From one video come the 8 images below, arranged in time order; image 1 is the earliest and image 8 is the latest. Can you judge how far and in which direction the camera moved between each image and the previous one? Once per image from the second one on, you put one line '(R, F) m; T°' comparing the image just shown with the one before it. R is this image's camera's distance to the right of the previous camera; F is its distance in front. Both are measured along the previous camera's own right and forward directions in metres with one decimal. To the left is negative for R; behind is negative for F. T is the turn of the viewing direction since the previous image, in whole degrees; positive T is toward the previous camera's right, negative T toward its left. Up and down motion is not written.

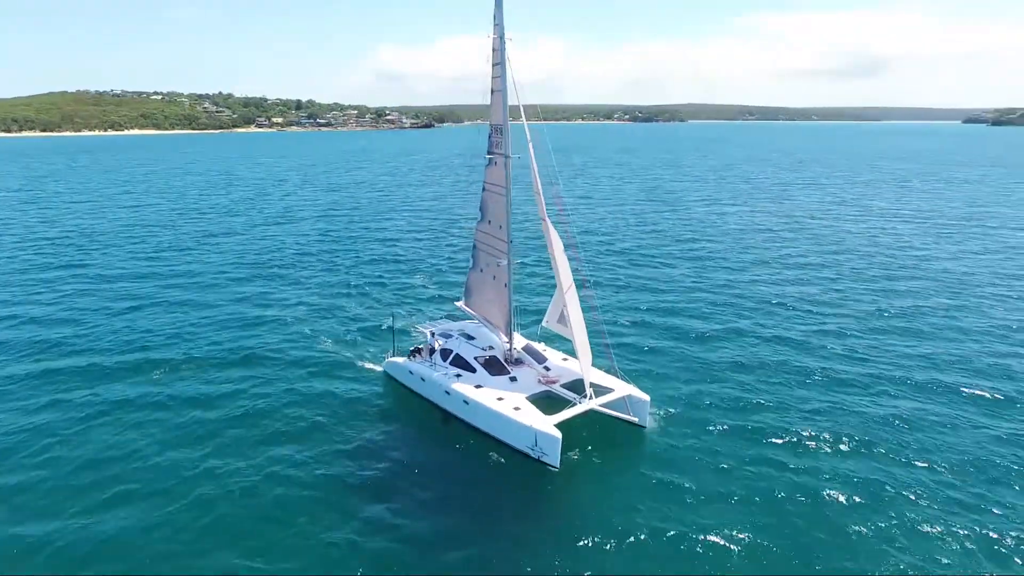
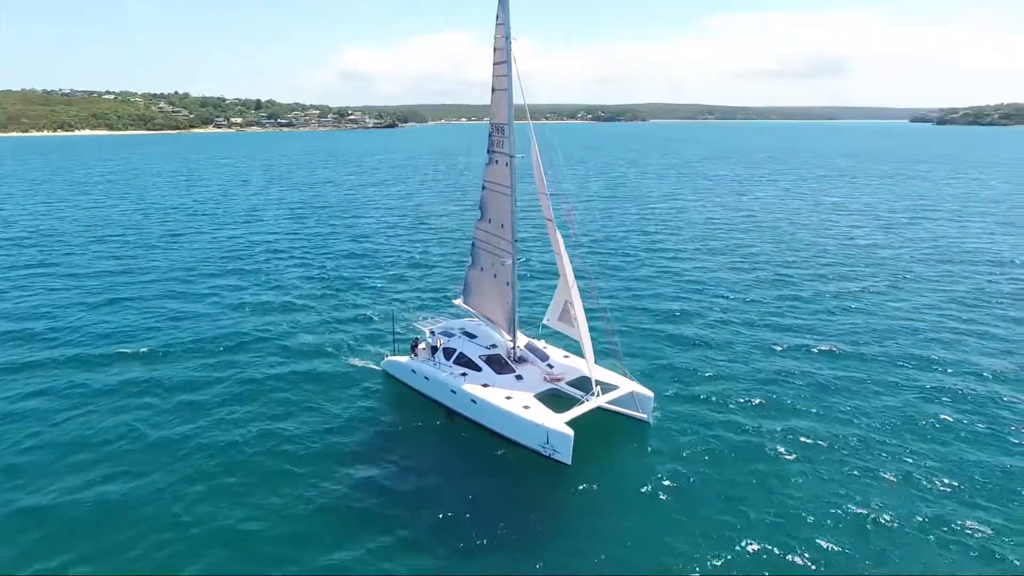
(-0.4, -0.1) m; +3°
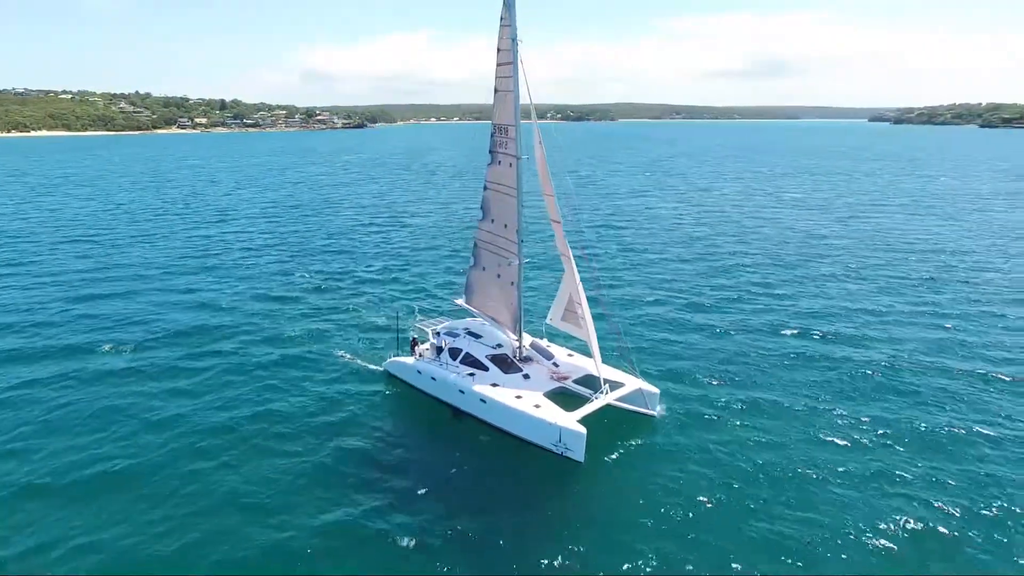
(-0.4, -0.1) m; +3°
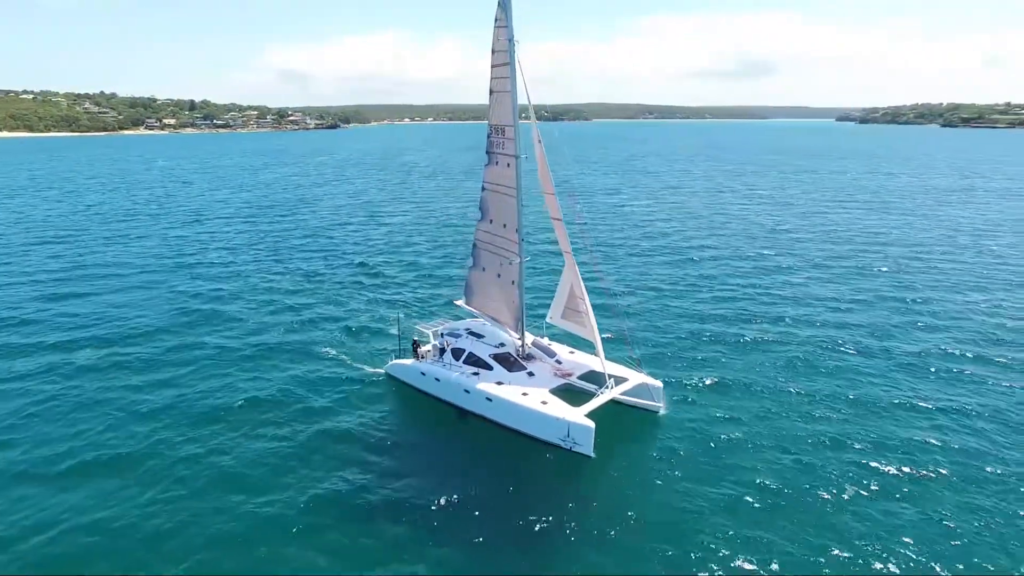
(-0.3, -0.1) m; +2°
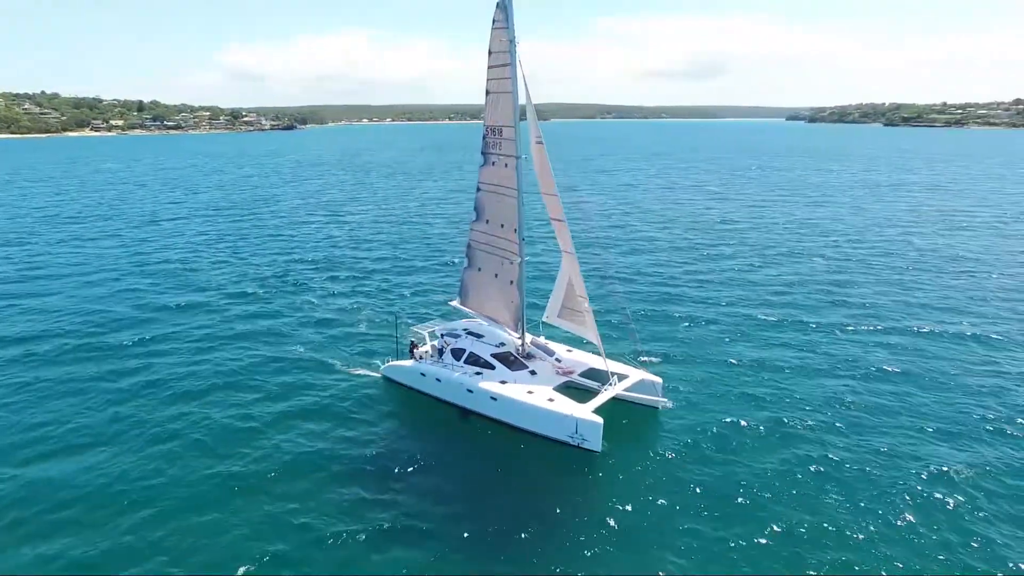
(-0.4, 0.0) m; +3°
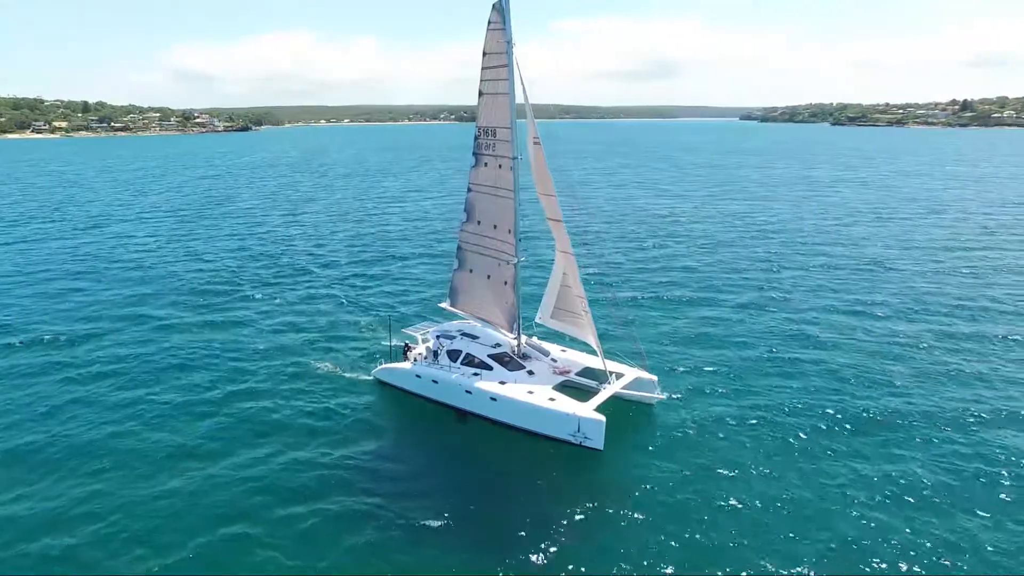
(-0.4, 0.0) m; +3°
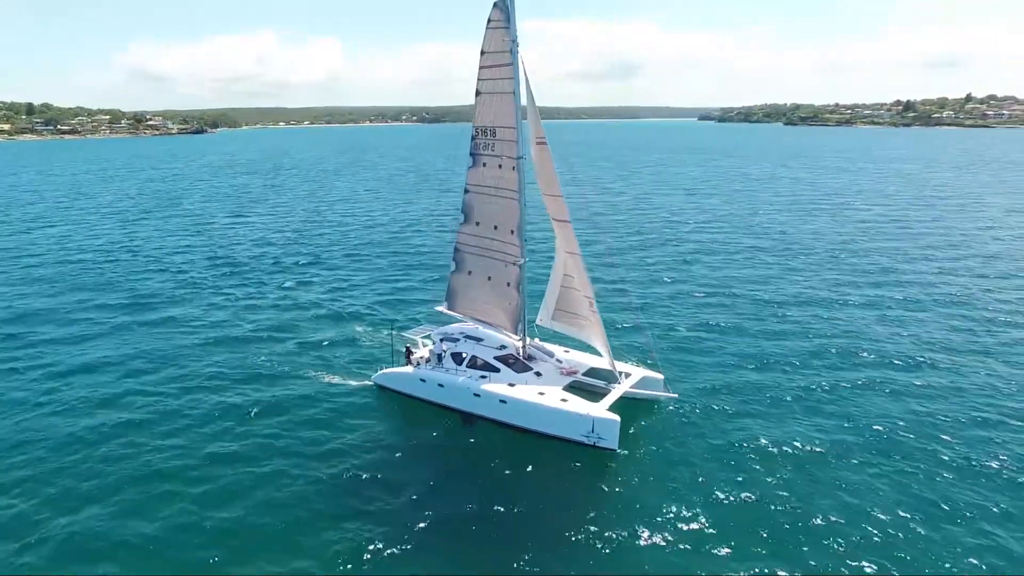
(-0.5, +0.1) m; +3°
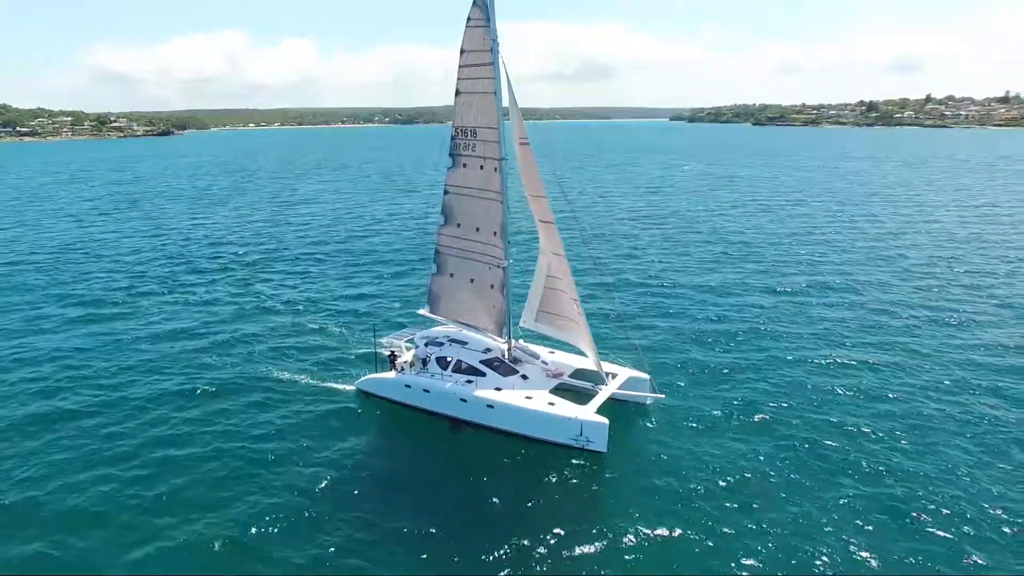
(-0.1, +0.1) m; +2°
